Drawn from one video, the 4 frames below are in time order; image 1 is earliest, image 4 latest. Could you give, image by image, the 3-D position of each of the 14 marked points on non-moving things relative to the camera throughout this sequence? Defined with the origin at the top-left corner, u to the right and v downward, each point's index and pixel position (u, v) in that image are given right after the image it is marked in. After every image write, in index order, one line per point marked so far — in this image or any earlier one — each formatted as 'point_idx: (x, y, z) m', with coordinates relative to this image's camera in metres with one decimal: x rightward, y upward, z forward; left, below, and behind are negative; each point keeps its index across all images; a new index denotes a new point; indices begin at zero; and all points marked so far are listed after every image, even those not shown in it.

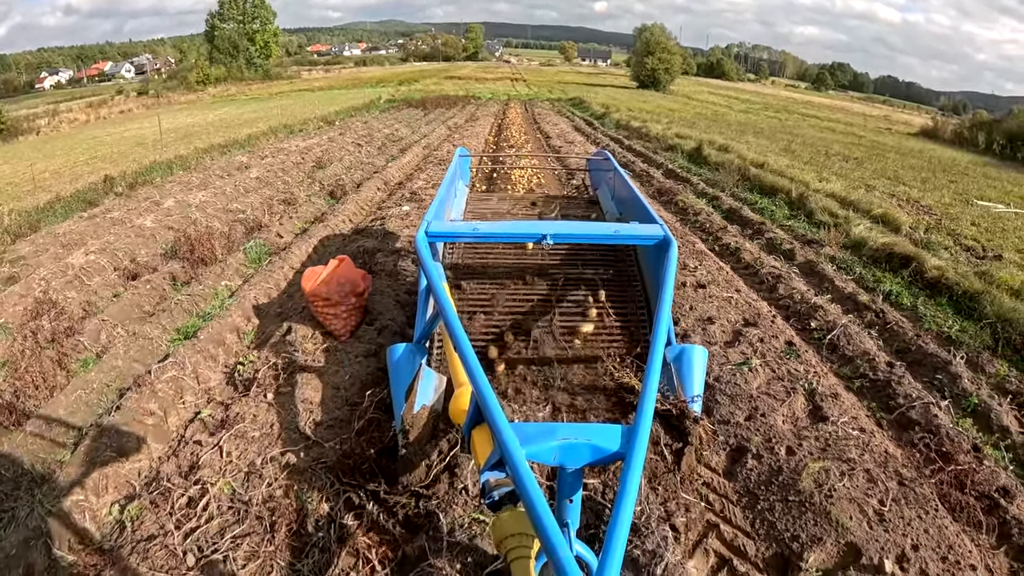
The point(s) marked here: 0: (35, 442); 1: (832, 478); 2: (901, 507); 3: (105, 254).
0: (-2.9, -0.9, +3.6) m
1: (+1.5, -0.9, +2.9) m
2: (+1.8, -1.0, +2.9) m
3: (-4.4, +0.3, +6.5) m
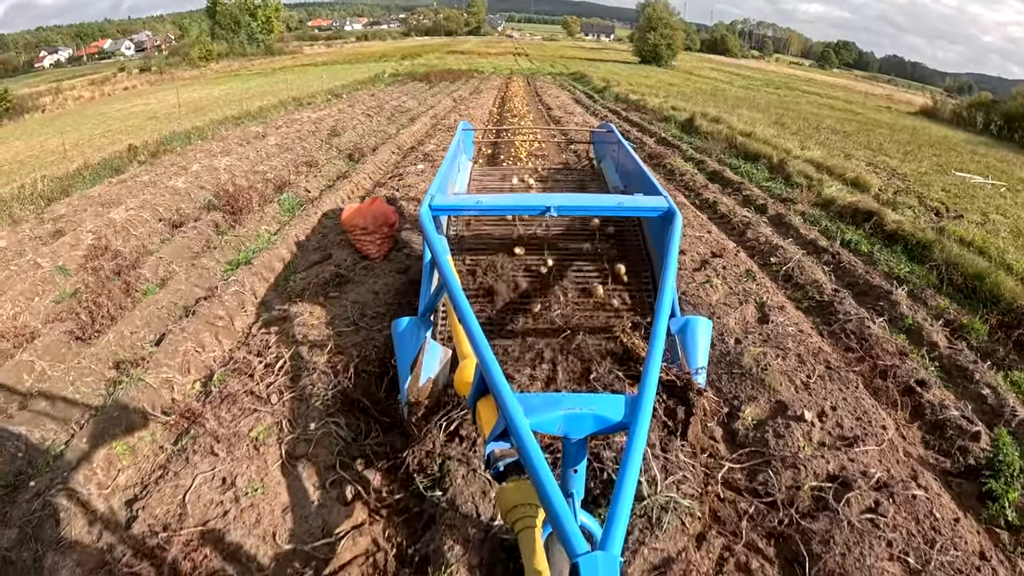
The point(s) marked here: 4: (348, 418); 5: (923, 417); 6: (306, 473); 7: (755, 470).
0: (-2.8, -0.4, +4.3) m
1: (+1.6, -0.4, +3.6) m
2: (+1.9, -0.5, +3.6) m
3: (-4.3, +0.9, +7.2) m
4: (-0.9, -0.7, +3.2) m
5: (+2.5, -0.8, +3.7) m
6: (-1.0, -0.8, +2.9) m
7: (+1.2, -0.9, +3.0) m
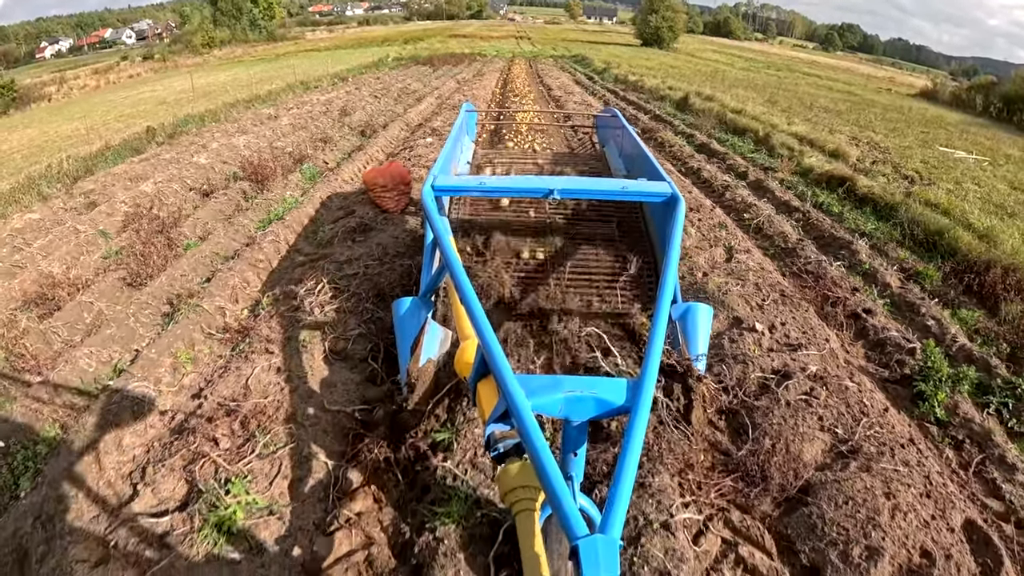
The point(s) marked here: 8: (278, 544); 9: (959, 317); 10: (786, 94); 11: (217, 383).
0: (-2.8, 0.0, +5.0) m
1: (+1.6, 0.0, +4.3) m
2: (+1.9, -0.1, +4.3) m
3: (-4.3, +1.4, +7.9) m
4: (-0.9, -0.3, +3.9) m
5: (+2.5, -0.3, +4.3) m
6: (-1.0, -0.5, +3.6) m
7: (+1.2, -0.5, +3.6) m
8: (-1.0, -1.1, +2.6) m
9: (+3.6, -0.2, +4.9) m
10: (+8.3, +5.9, +18.3) m
11: (-1.7, -0.6, +3.5) m
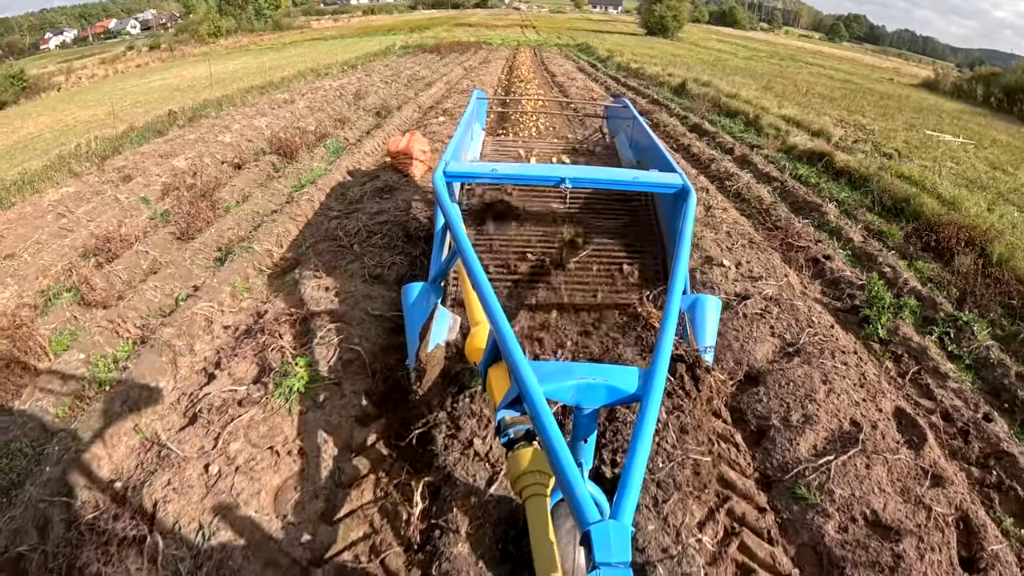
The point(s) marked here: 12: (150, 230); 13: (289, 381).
0: (-2.8, +0.5, +5.7) m
1: (+1.6, +0.4, +5.0) m
2: (+1.9, +0.3, +4.9) m
3: (-4.2, +1.9, +8.6) m
4: (-0.8, +0.2, +4.6) m
5: (+2.6, +0.1, +5.0) m
6: (-1.0, 0.0, +4.3) m
7: (+1.3, -0.1, +4.3) m
8: (-1.0, -0.7, +3.3) m
9: (+3.7, +0.2, +5.6) m
10: (+8.5, +6.5, +18.8) m
11: (-1.7, -0.1, +4.2) m
12: (-3.9, +0.6, +6.5) m
13: (-1.3, -0.6, +3.4) m
